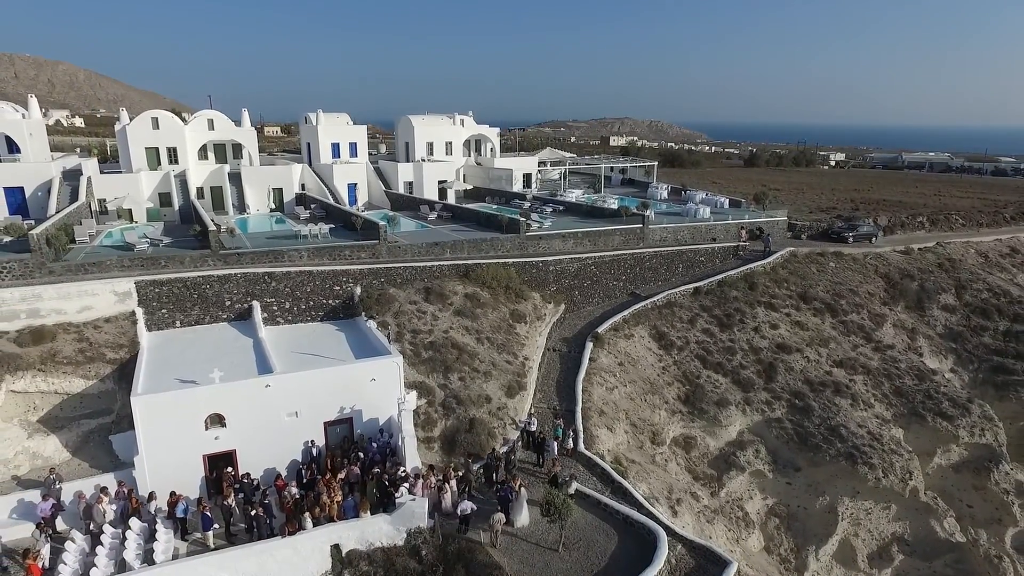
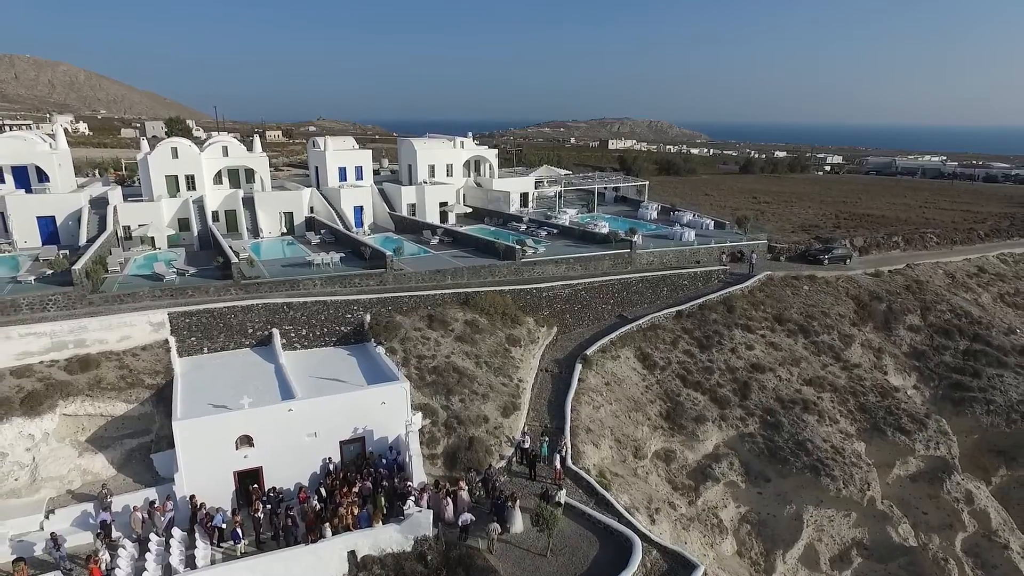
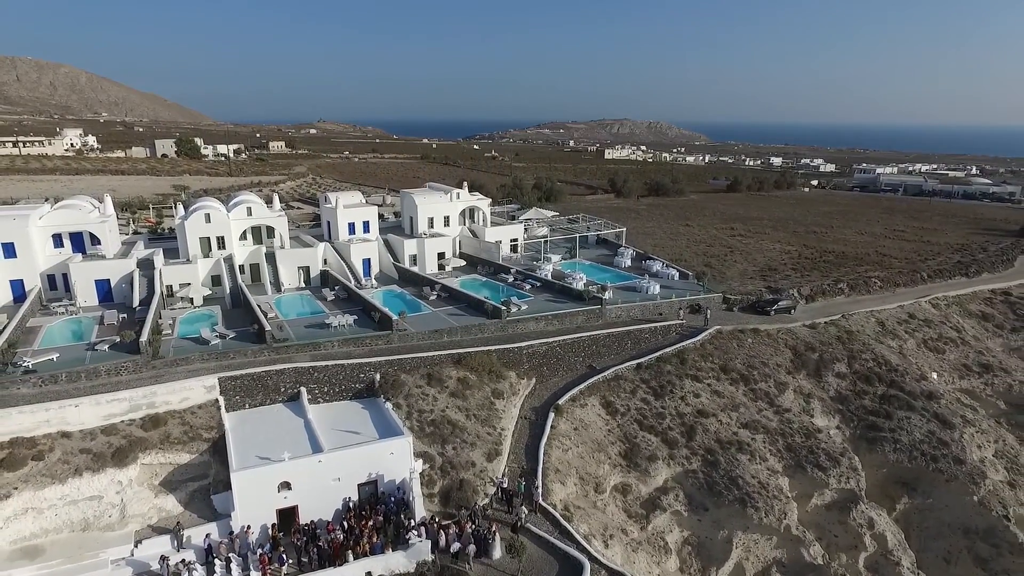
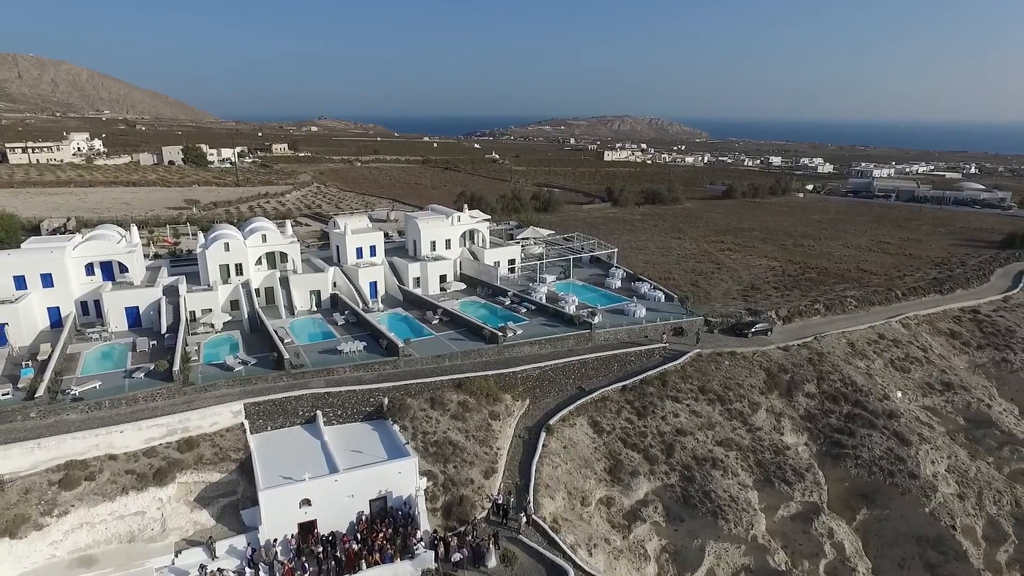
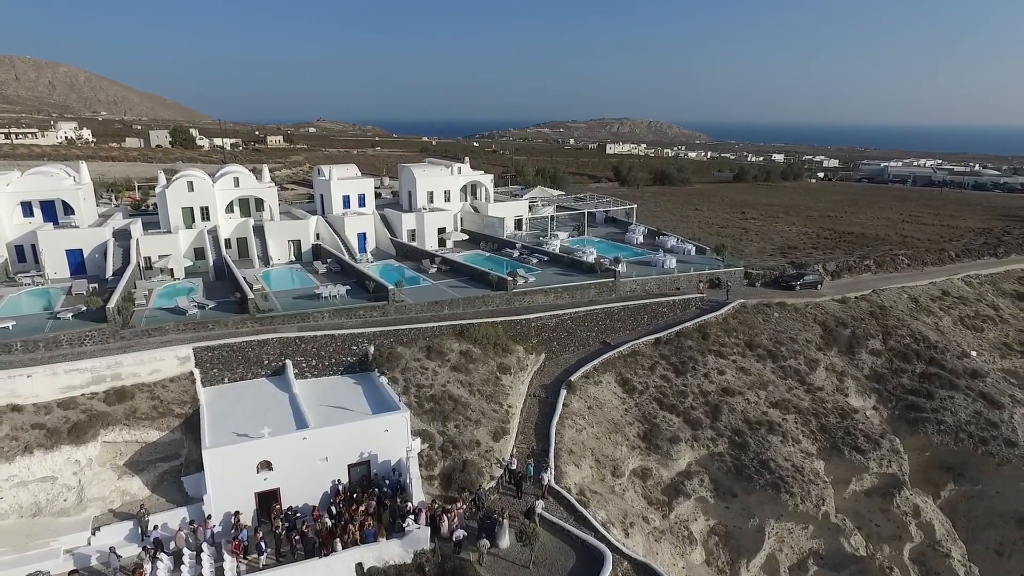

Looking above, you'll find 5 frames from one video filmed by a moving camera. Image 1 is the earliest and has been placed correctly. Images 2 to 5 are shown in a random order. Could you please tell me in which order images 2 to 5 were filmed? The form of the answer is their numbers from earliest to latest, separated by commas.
2, 5, 3, 4
